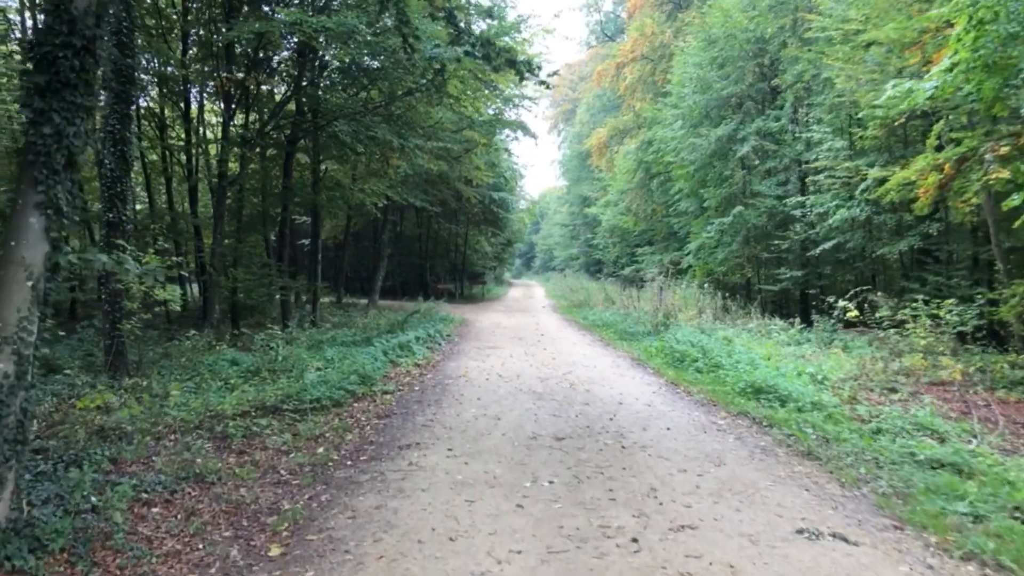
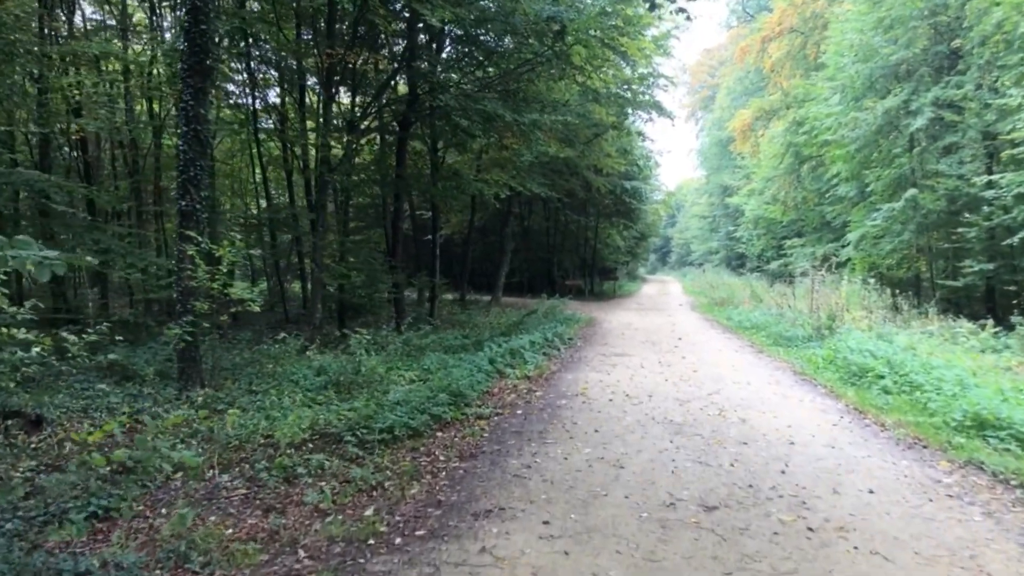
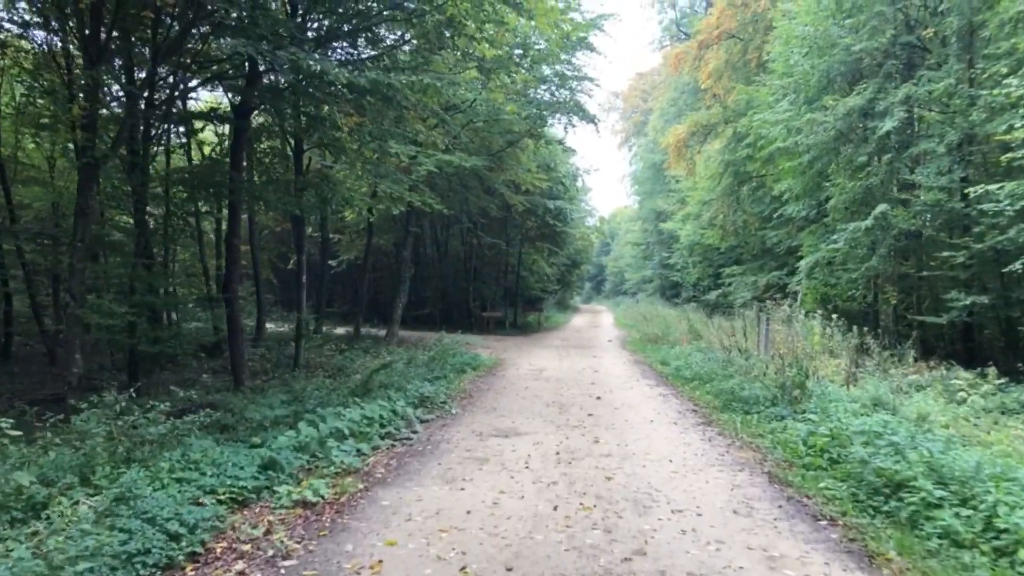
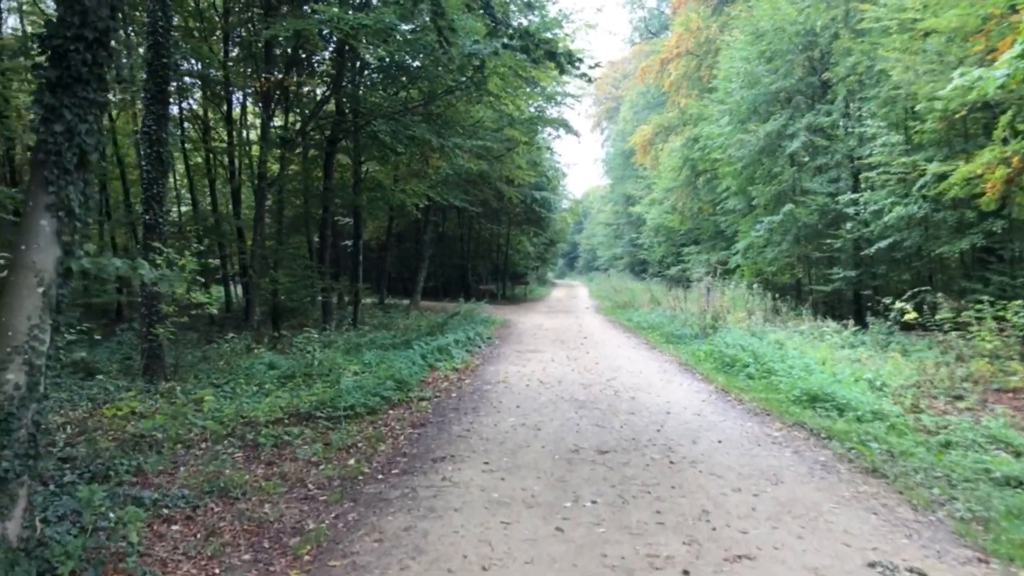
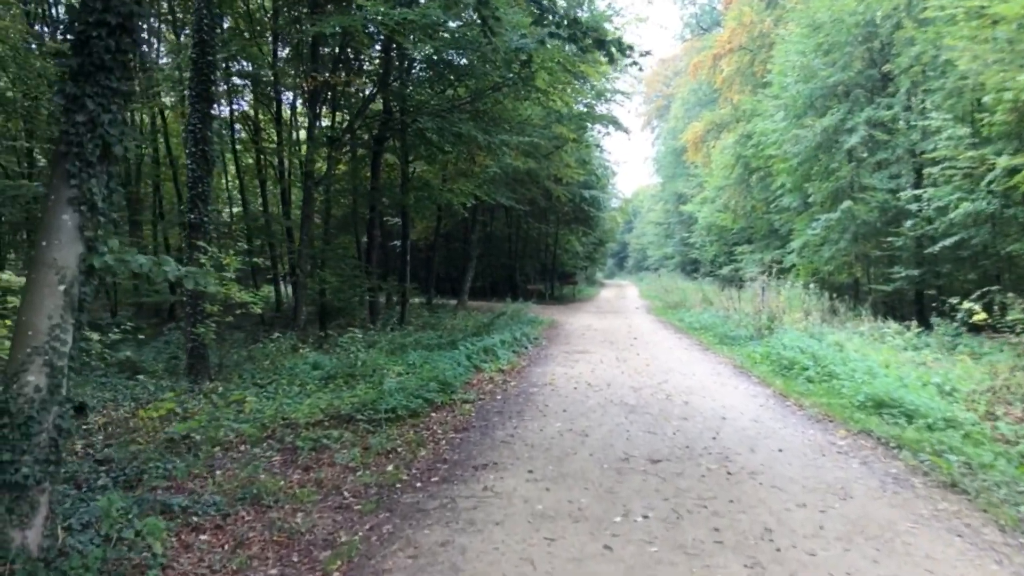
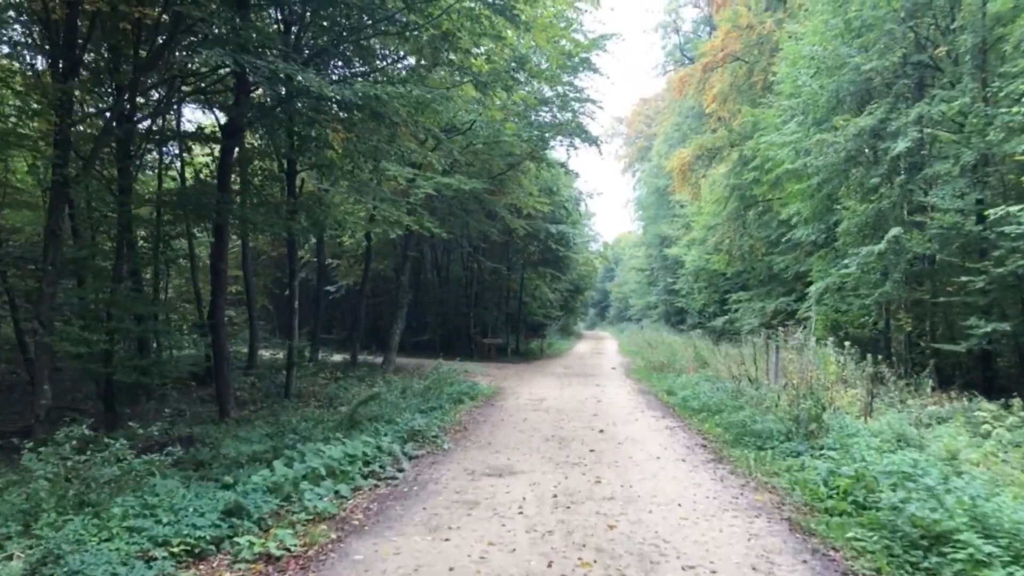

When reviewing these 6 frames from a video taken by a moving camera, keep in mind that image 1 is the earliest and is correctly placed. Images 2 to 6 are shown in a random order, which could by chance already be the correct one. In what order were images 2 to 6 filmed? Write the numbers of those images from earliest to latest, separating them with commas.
4, 5, 2, 3, 6
